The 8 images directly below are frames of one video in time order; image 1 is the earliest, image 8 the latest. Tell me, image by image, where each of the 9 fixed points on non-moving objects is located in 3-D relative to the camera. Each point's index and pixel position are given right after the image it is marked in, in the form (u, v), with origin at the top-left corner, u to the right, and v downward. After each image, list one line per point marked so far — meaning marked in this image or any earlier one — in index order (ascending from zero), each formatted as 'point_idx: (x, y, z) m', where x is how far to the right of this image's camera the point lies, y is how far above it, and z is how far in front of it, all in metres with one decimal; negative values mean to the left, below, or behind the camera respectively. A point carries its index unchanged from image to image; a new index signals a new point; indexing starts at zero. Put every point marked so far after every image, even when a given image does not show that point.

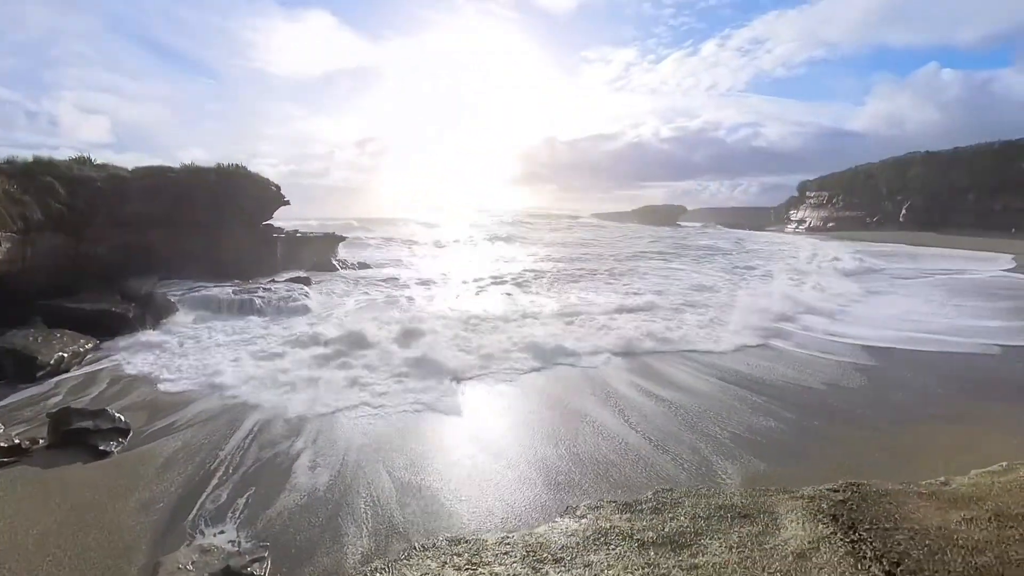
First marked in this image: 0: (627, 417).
0: (+1.6, -1.7, +8.2) m
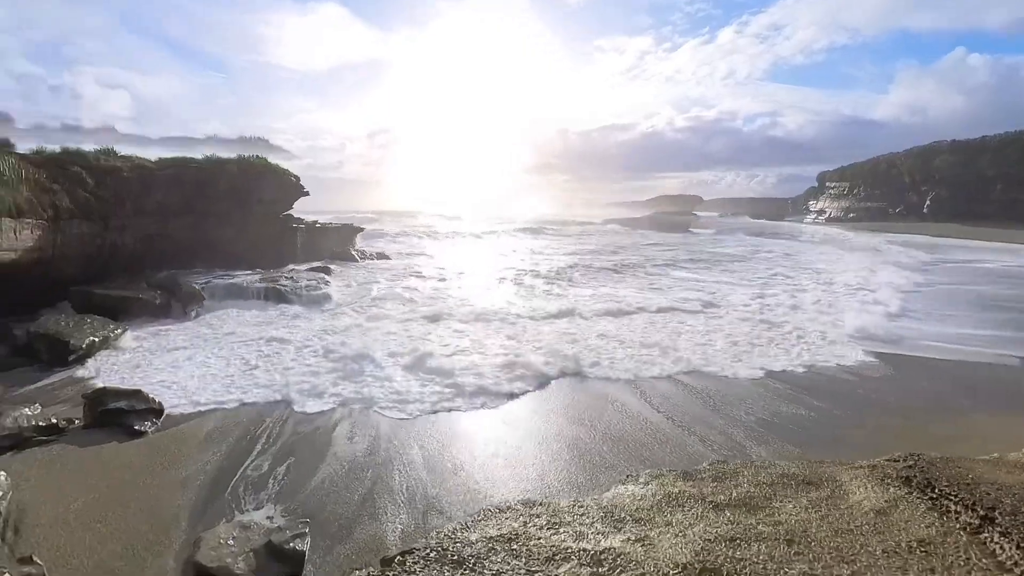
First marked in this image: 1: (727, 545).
0: (+2.0, -1.5, +8.3) m
1: (+1.3, -1.6, +3.4) m
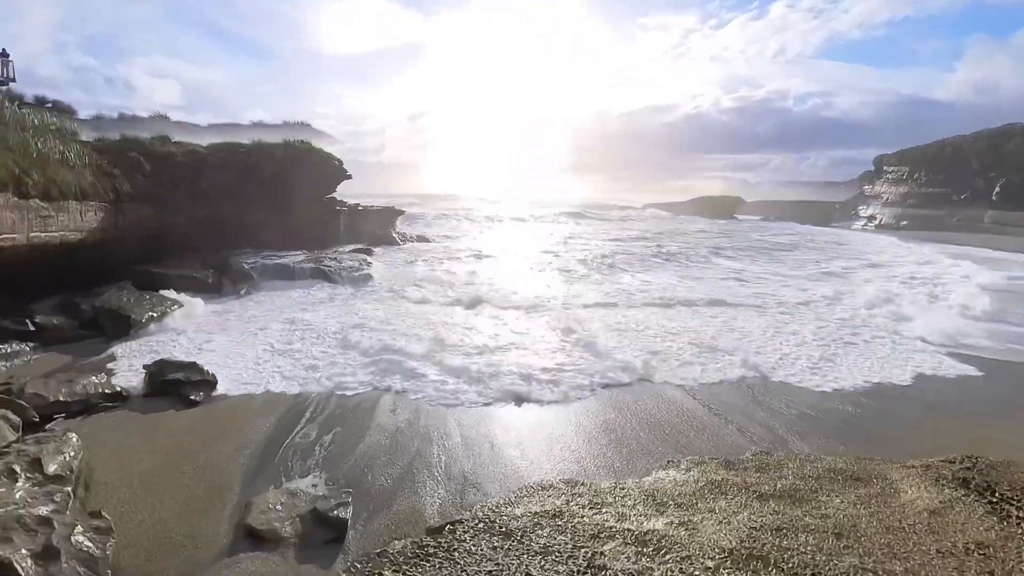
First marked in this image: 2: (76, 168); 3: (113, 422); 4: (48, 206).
0: (+2.6, -1.3, +8.2) m
1: (+1.6, -1.5, +3.4) m
2: (-8.7, +2.3, +11.2) m
3: (-5.0, -1.6, +7.1) m
4: (-8.3, +1.4, +10.0) m
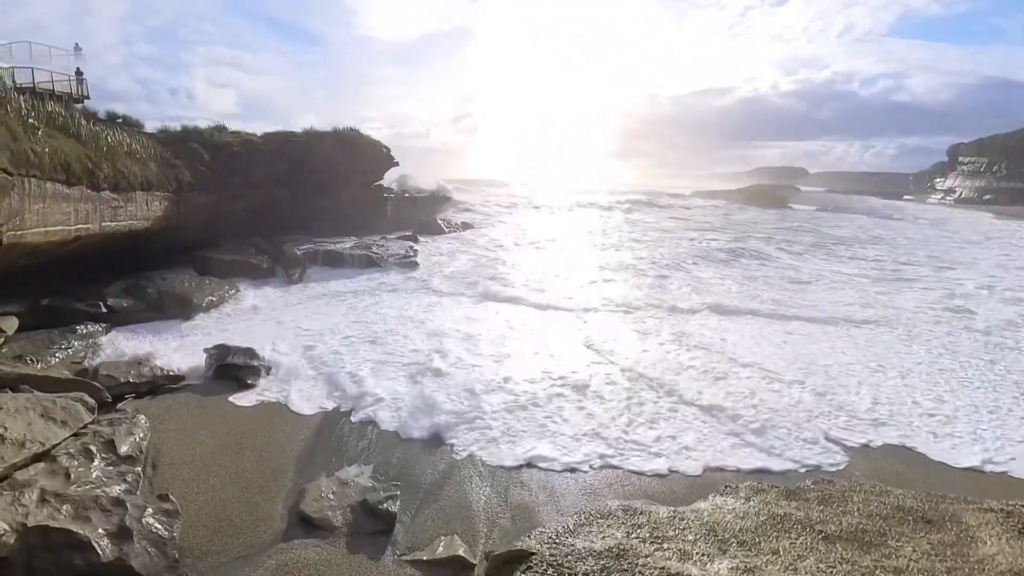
0: (+3.2, -1.3, +8.1) m
1: (+1.9, -1.7, +3.4) m
2: (-7.7, +2.7, +11.7) m
3: (-4.4, -1.5, +7.4) m
4: (-7.4, +1.7, +10.5) m
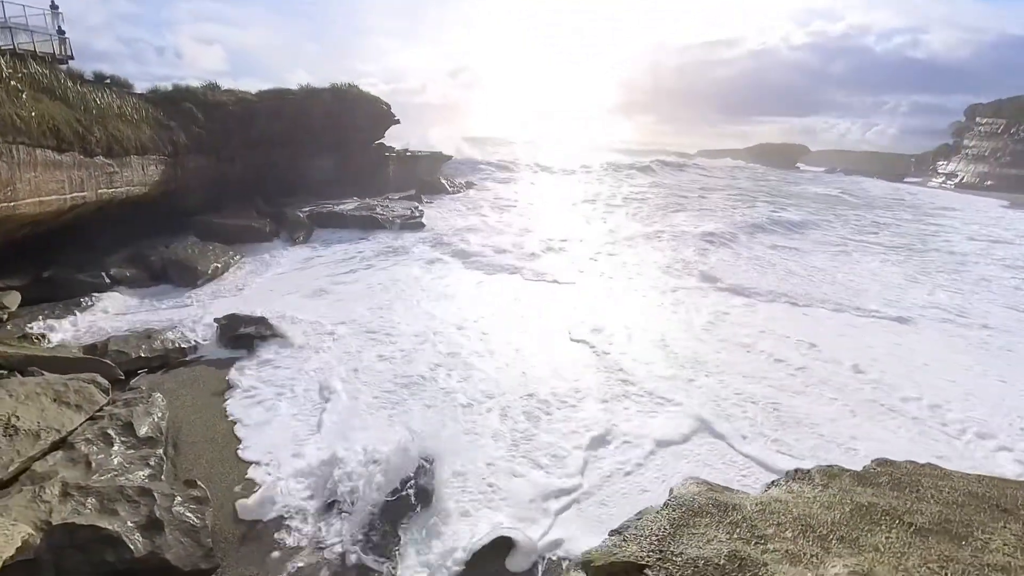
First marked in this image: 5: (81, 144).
0: (+3.5, -0.8, +8.0) m
1: (+2.2, -1.6, +3.3) m
2: (-7.5, +3.3, +11.2) m
3: (-4.1, -1.1, +7.3) m
4: (-7.2, +2.3, +10.1) m
5: (-7.1, +2.4, +9.2) m
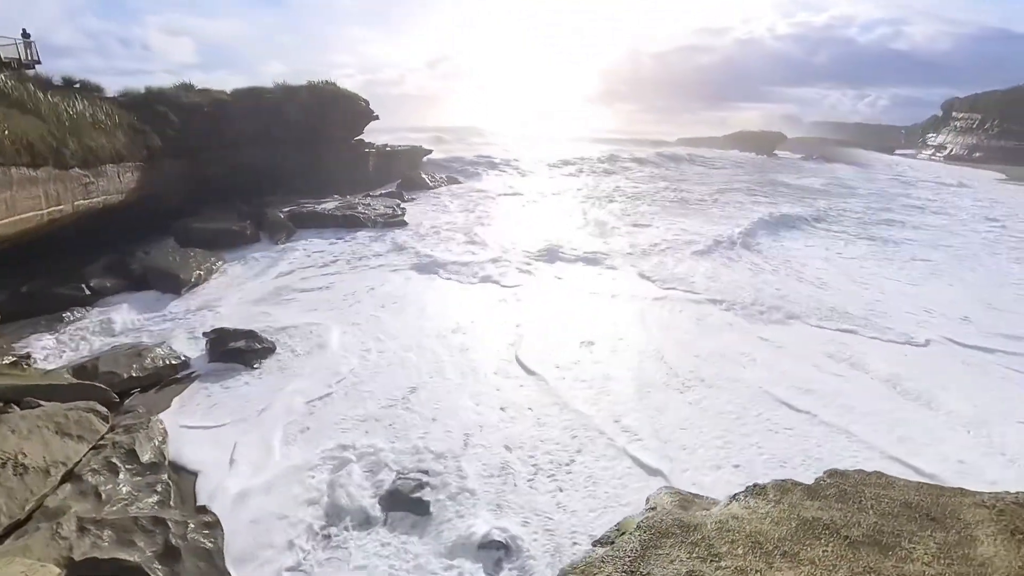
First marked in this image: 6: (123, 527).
0: (+3.3, -0.9, +8.4) m
1: (+2.1, -1.8, +3.7) m
2: (-8.0, +3.1, +11.1) m
3: (-4.3, -1.4, +7.4) m
4: (-7.6, +2.1, +10.0) m
5: (-7.5, +2.1, +9.2) m
6: (-3.1, -1.9, +4.4) m
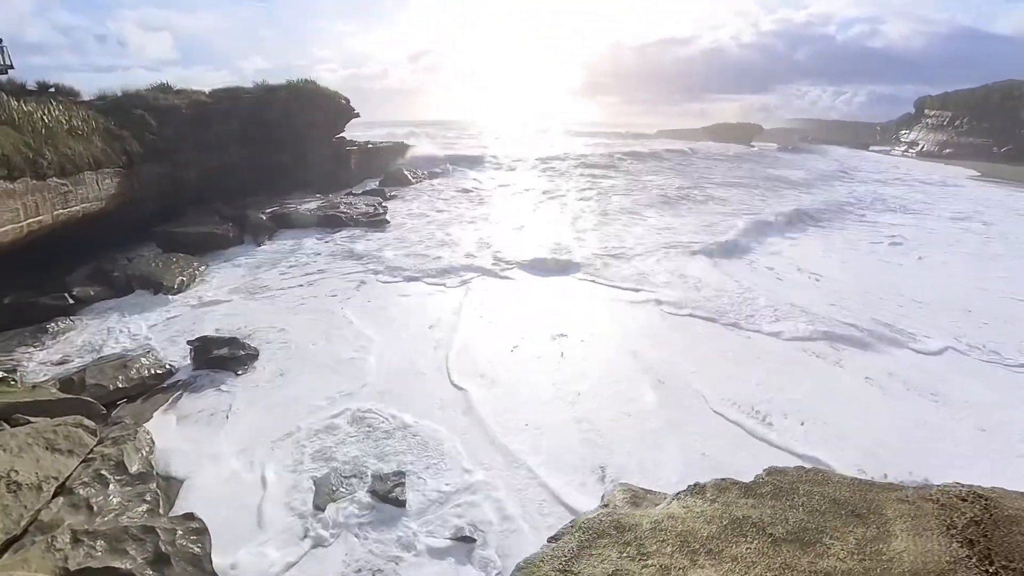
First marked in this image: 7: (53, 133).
0: (+2.9, -0.9, +8.8) m
1: (+1.9, -1.9, +4.0) m
2: (-8.4, +3.0, +11.1) m
3: (-4.7, -1.5, +7.7) m
4: (-8.0, +1.9, +10.1) m
5: (-7.9, +2.0, +9.3) m
6: (-3.3, -2.1, +4.7) m
7: (-8.3, +2.8, +10.2) m
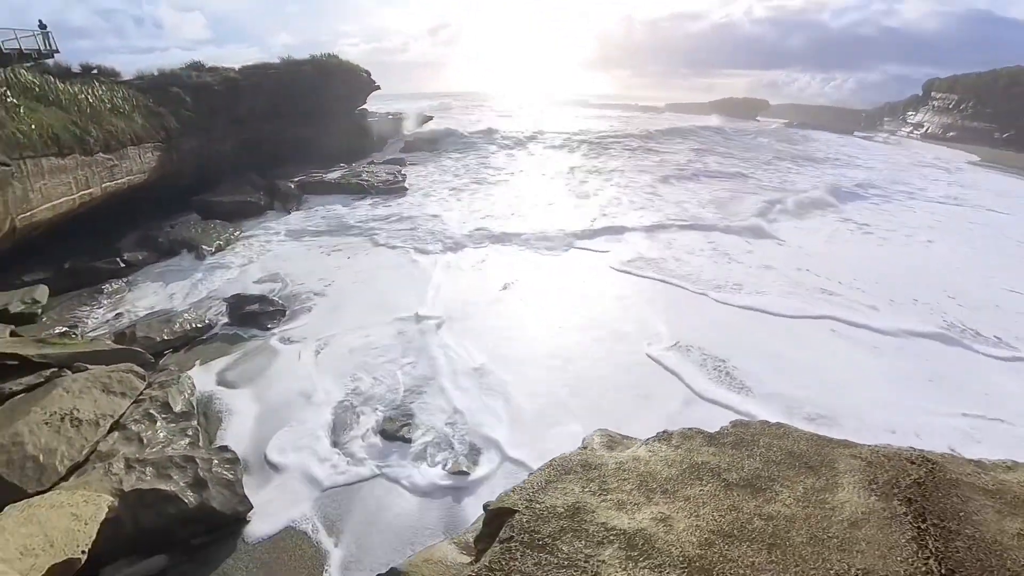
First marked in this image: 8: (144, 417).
0: (+3.1, -0.5, +9.1) m
1: (+1.8, -1.7, +4.5) m
2: (-8.1, +3.8, +11.9) m
3: (-4.6, -1.0, +8.4) m
4: (-7.7, +2.6, +10.9) m
5: (-7.6, +2.7, +10.1) m
6: (-3.4, -1.7, +5.4) m
7: (-8.0, +3.5, +11.0) m
8: (-4.0, -1.4, +6.1) m
